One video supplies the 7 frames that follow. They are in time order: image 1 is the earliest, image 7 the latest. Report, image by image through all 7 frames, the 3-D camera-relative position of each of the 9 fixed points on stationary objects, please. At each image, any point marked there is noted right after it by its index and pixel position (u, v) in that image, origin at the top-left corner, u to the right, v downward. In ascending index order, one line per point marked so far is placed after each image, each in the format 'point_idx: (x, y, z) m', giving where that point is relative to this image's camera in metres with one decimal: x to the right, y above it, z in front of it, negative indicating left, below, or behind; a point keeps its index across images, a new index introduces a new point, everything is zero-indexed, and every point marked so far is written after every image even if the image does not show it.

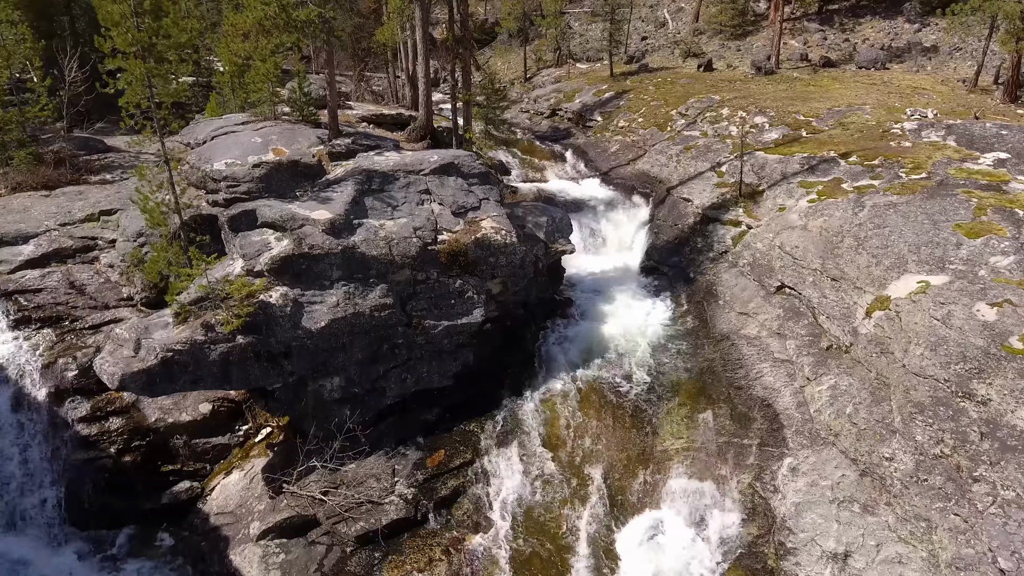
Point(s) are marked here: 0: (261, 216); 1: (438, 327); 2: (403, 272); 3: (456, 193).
0: (-5.1, +1.5, +13.4) m
1: (-1.6, -0.9, +14.4) m
2: (-2.3, +0.4, +14.0) m
3: (-1.3, +2.3, +15.7) m
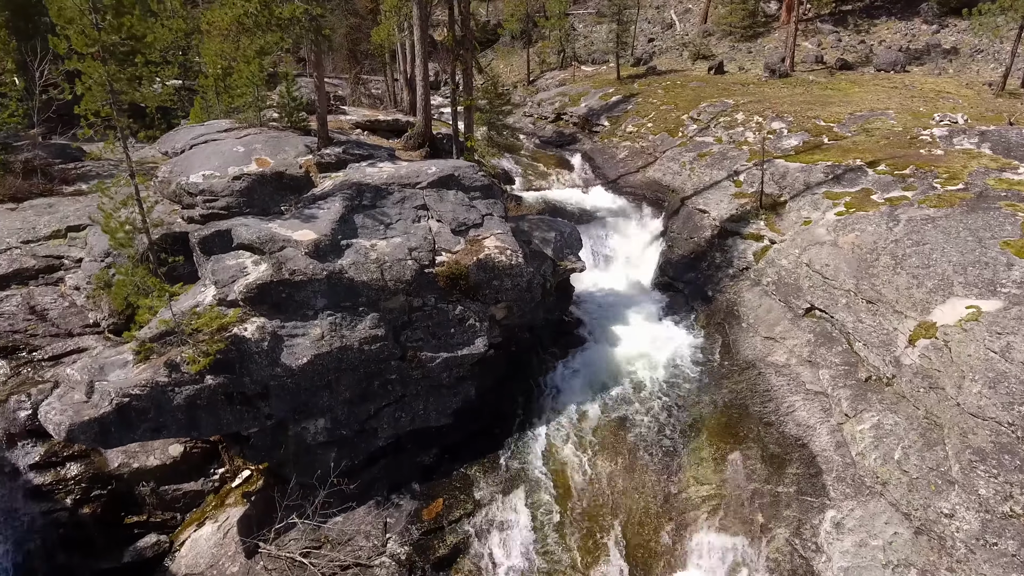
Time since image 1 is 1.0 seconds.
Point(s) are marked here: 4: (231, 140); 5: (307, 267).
0: (-5.0, +1.0, +12.0) m
1: (-1.5, -1.4, +12.9) m
2: (-2.2, -0.2, +12.5) m
3: (-1.2, +1.7, +14.3) m
4: (-7.1, +3.7, +16.6) m
5: (-3.6, +0.4, +11.6) m
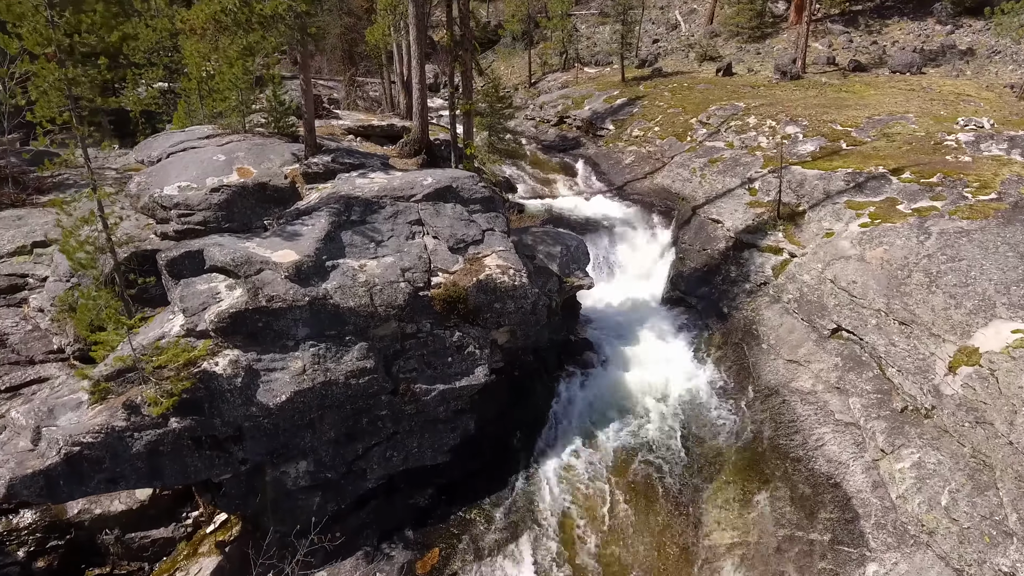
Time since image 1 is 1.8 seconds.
0: (-5.0, +0.5, +10.7) m
1: (-1.4, -1.9, +11.6) m
2: (-2.1, -0.6, +11.3) m
3: (-1.2, +1.3, +13.1) m
4: (-7.1, +3.3, +15.4) m
5: (-3.5, -0.1, +10.4) m
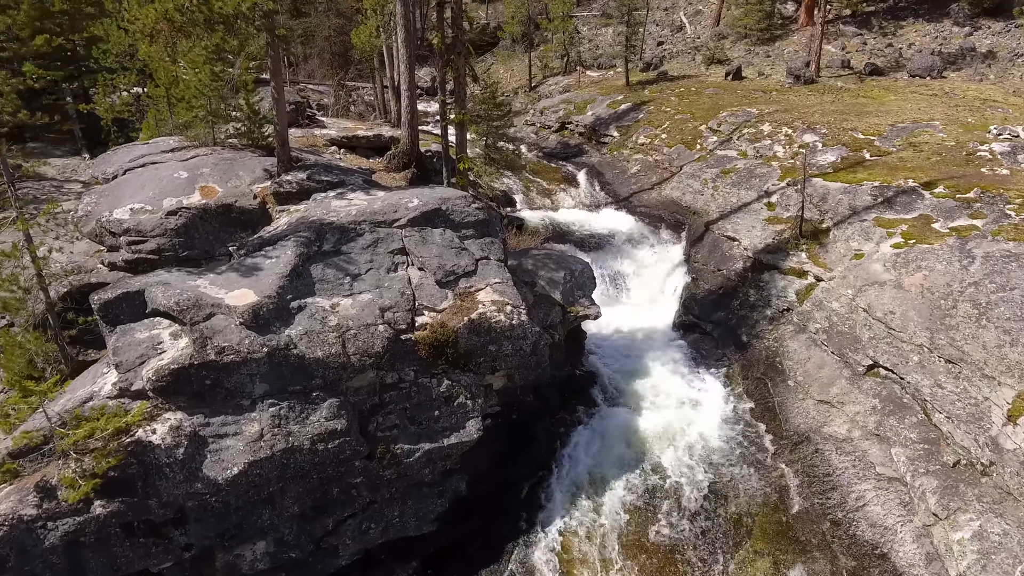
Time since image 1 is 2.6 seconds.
0: (-5.0, -0.1, +9.1) m
1: (-1.5, -2.5, +10.0) m
2: (-2.2, -1.3, +9.7) m
3: (-1.2, +0.6, +11.4) m
4: (-7.1, +2.6, +13.8) m
5: (-3.6, -0.7, +8.8) m
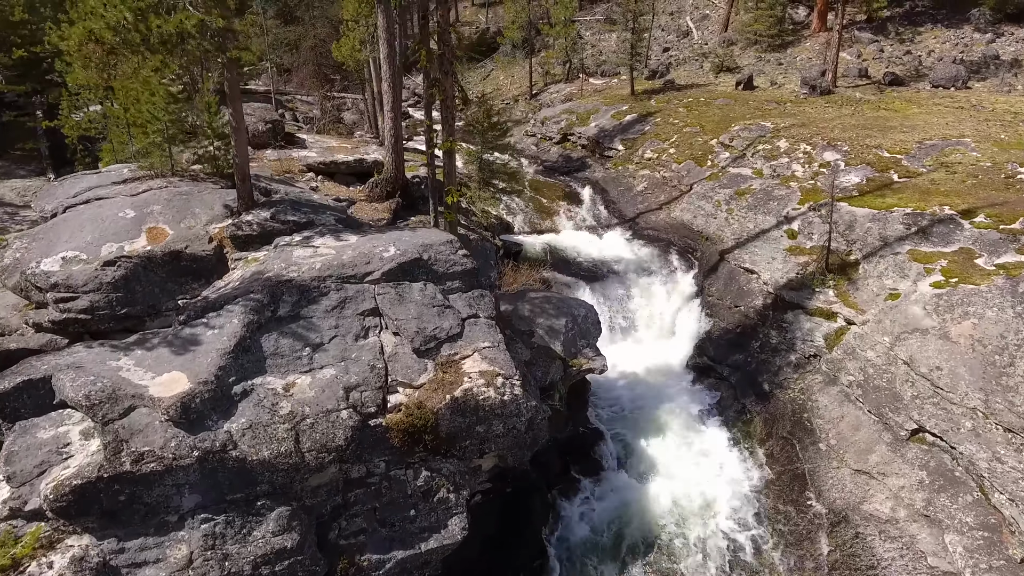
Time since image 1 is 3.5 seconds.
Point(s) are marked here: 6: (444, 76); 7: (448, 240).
0: (-5.1, -1.1, +7.4) m
1: (-1.6, -3.5, +8.3) m
2: (-2.3, -2.3, +8.0) m
3: (-1.3, -0.3, +9.7) m
4: (-7.2, +1.7, +12.1) m
5: (-3.7, -1.7, +7.1) m
6: (-1.4, +4.1, +12.7) m
7: (-1.1, +0.8, +11.0) m
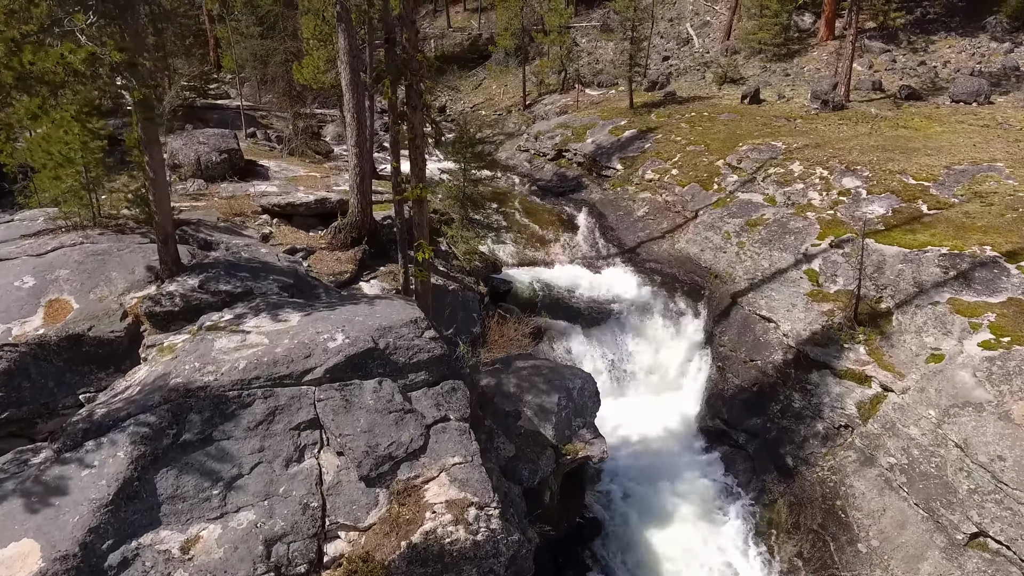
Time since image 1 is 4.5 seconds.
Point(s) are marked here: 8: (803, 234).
0: (-5.4, -2.3, +5.4) m
1: (-1.9, -4.7, +6.3) m
2: (-2.5, -3.5, +6.0) m
3: (-1.6, -1.5, +7.7) m
4: (-7.5, +0.4, +10.1) m
5: (-4.0, -2.9, +5.1) m
6: (-1.7, +2.9, +10.7) m
7: (-1.4, -0.4, +9.0) m
8: (+8.0, +1.4, +18.0) m
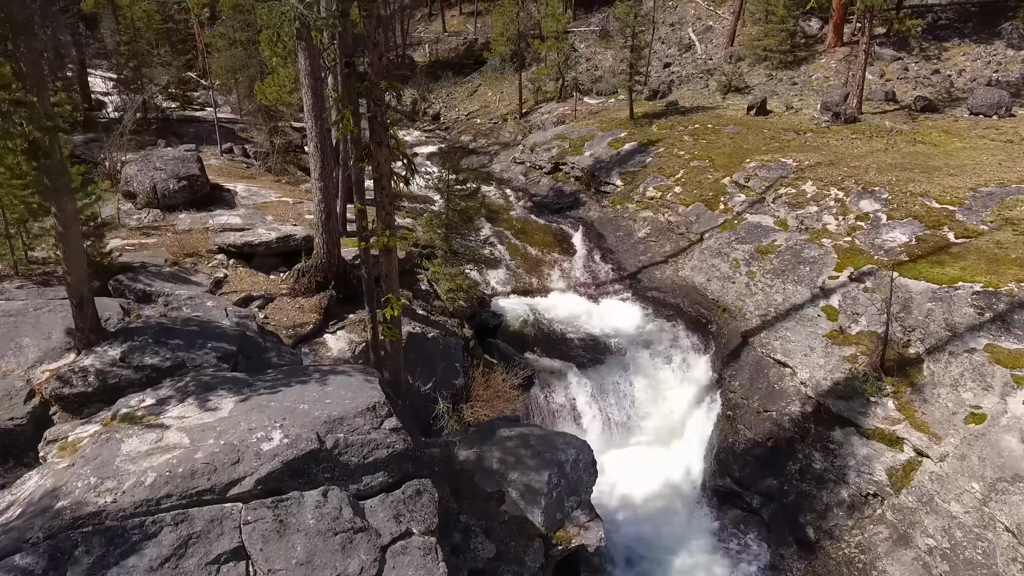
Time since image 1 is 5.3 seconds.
0: (-5.6, -3.2, +3.9) m
1: (-2.1, -5.6, +4.8) m
2: (-2.8, -4.3, +4.5) m
3: (-1.8, -2.4, +6.2) m
4: (-7.7, -0.5, +8.6) m
5: (-4.2, -3.8, +3.6) m
6: (-1.9, +2.0, +9.2) m
7: (-1.6, -1.3, +7.6) m
8: (+7.8, +0.5, +16.6) m
